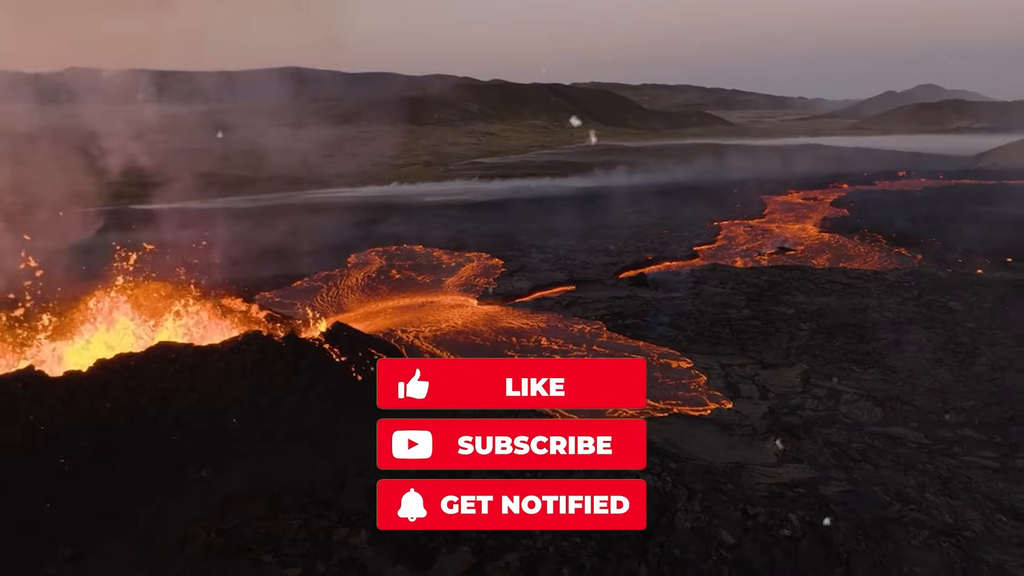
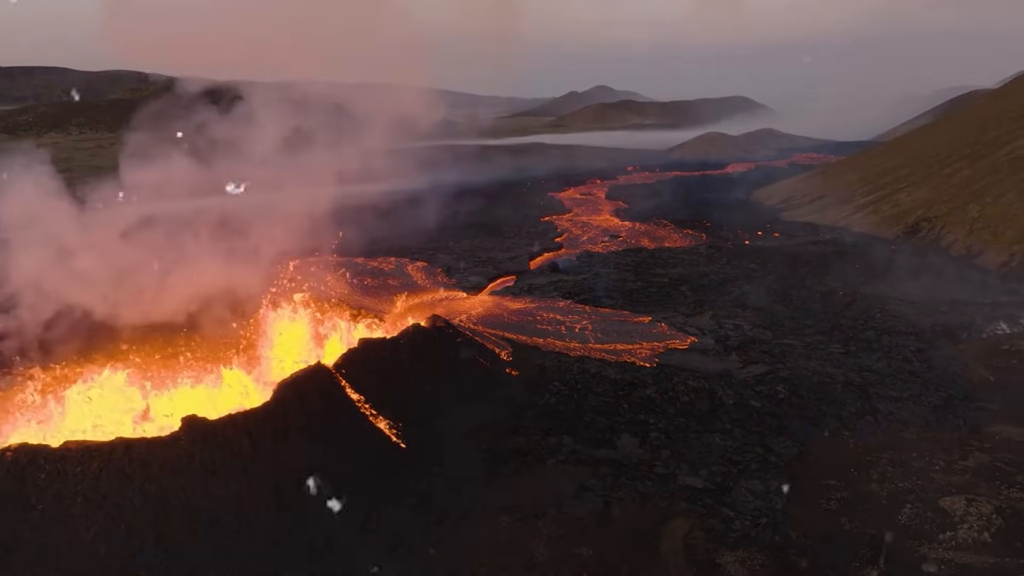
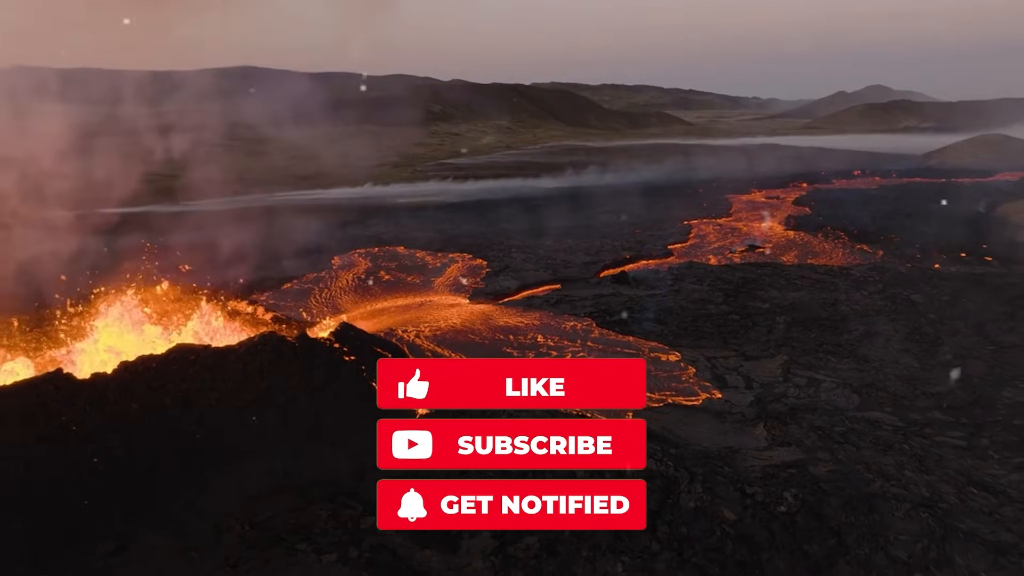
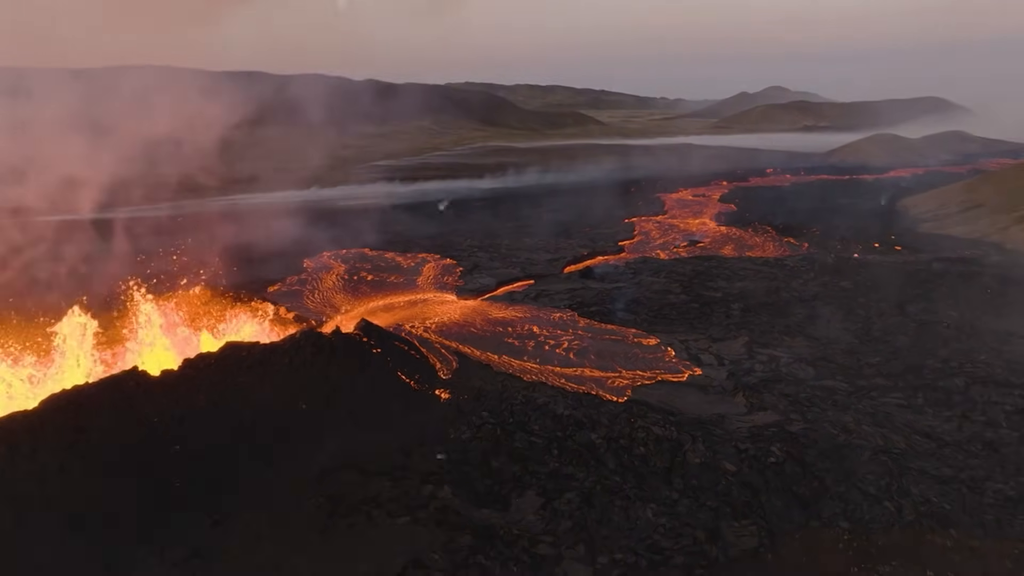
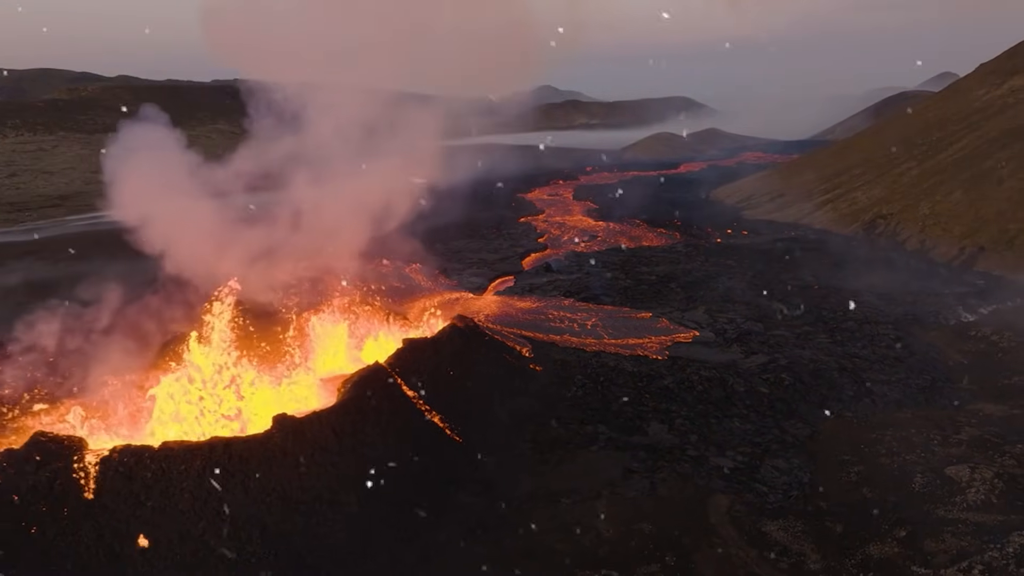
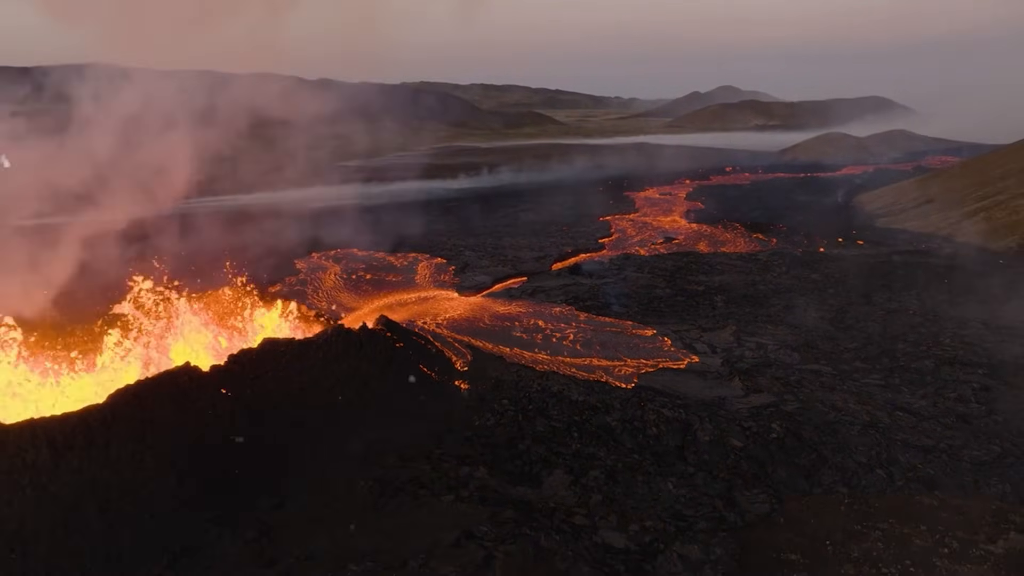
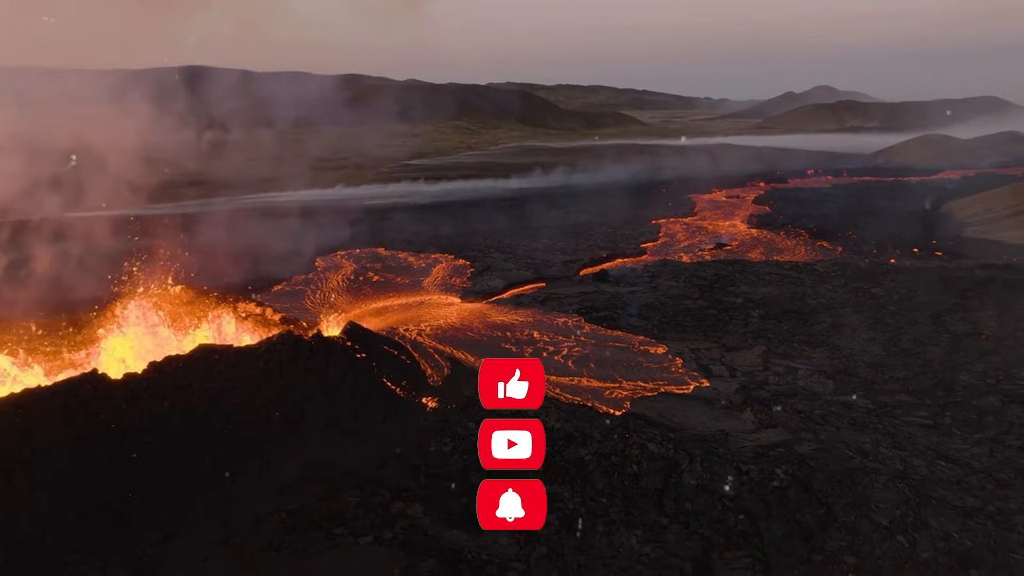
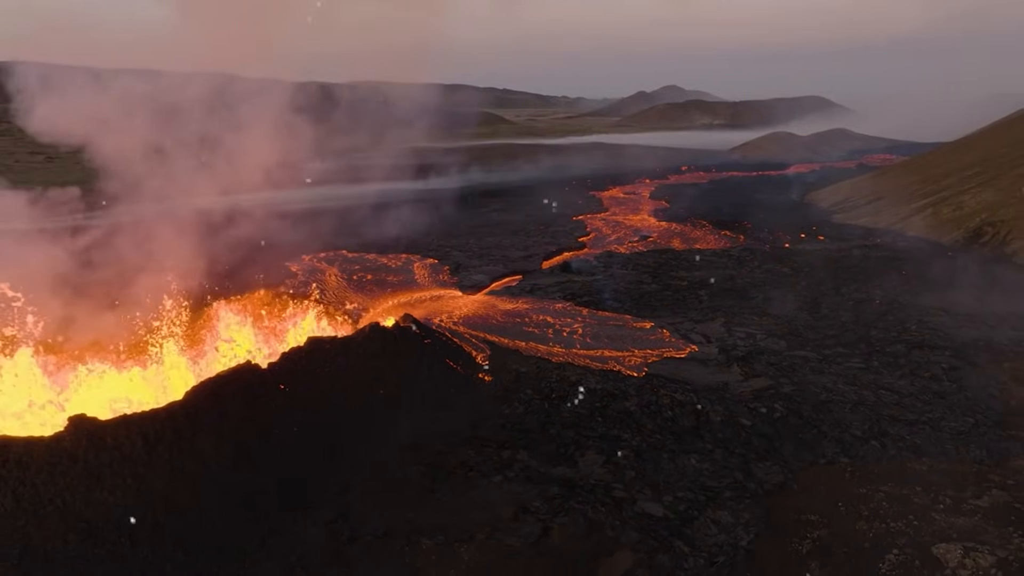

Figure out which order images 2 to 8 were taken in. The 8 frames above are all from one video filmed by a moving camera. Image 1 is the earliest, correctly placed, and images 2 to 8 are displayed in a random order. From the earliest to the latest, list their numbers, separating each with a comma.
3, 7, 4, 6, 8, 2, 5
